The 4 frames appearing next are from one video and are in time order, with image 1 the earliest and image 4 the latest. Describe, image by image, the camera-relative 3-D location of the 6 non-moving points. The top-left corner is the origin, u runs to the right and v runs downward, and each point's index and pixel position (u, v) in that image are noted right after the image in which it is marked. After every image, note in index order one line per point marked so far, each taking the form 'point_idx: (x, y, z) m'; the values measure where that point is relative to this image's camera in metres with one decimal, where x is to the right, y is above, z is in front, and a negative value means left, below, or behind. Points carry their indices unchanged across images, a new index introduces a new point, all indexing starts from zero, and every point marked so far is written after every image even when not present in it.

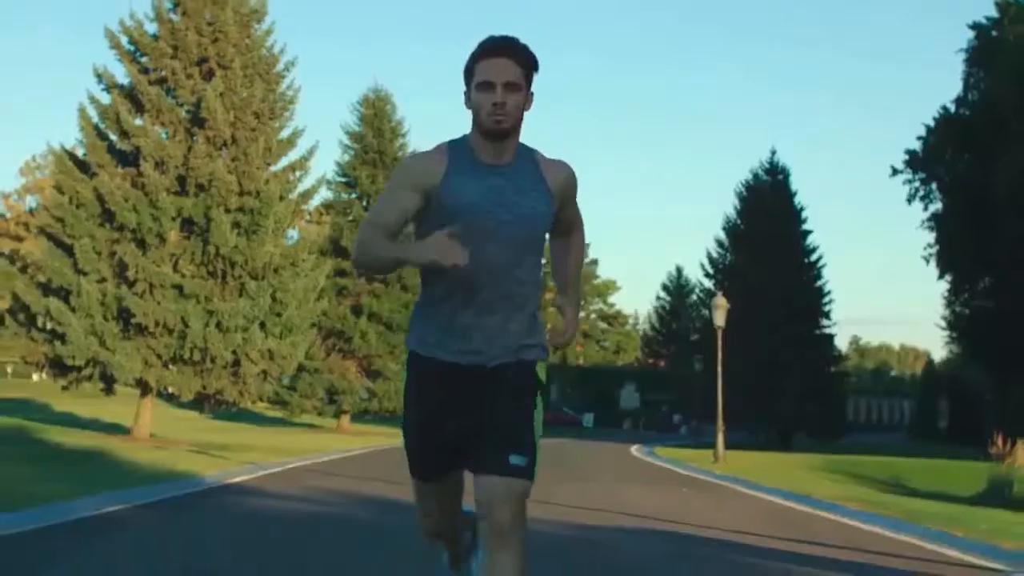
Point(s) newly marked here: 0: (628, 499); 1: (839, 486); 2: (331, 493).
0: (+1.3, -2.4, +17.7) m
1: (+4.1, -2.5, +19.2) m
2: (-1.8, -2.1, +15.6) m
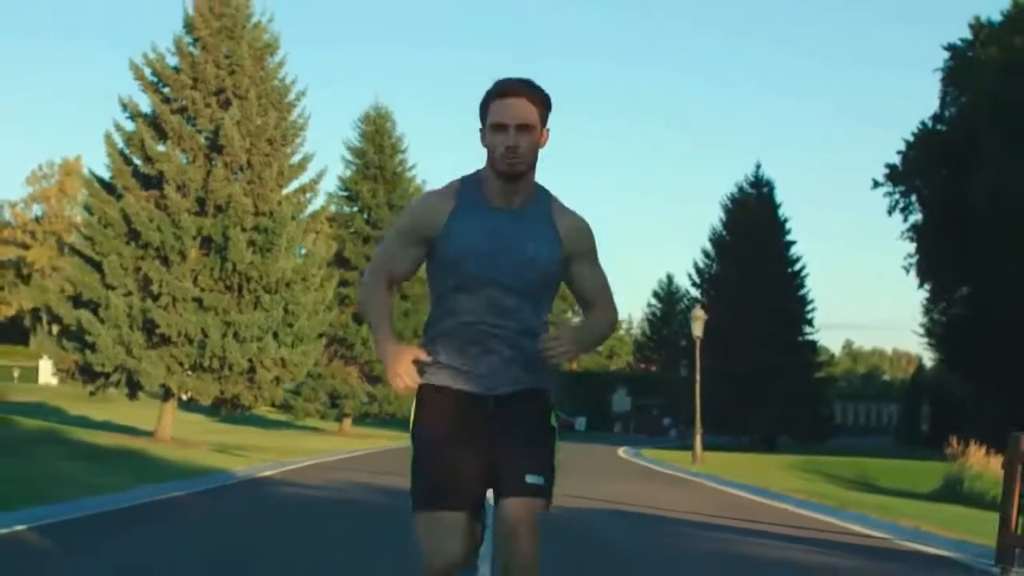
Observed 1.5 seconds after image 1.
0: (+1.3, -2.6, +19.1) m
1: (+4.0, -2.7, +20.5) m
2: (-1.8, -2.2, +16.9) m
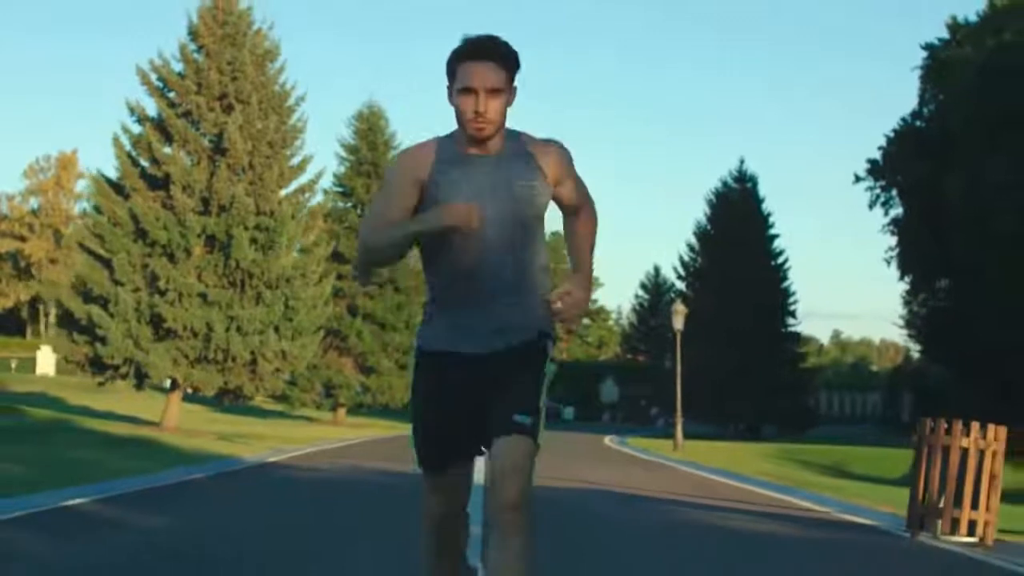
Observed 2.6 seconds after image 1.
0: (+1.1, -2.5, +20.0) m
1: (+3.9, -2.6, +21.5) m
2: (-2.0, -2.2, +17.8) m
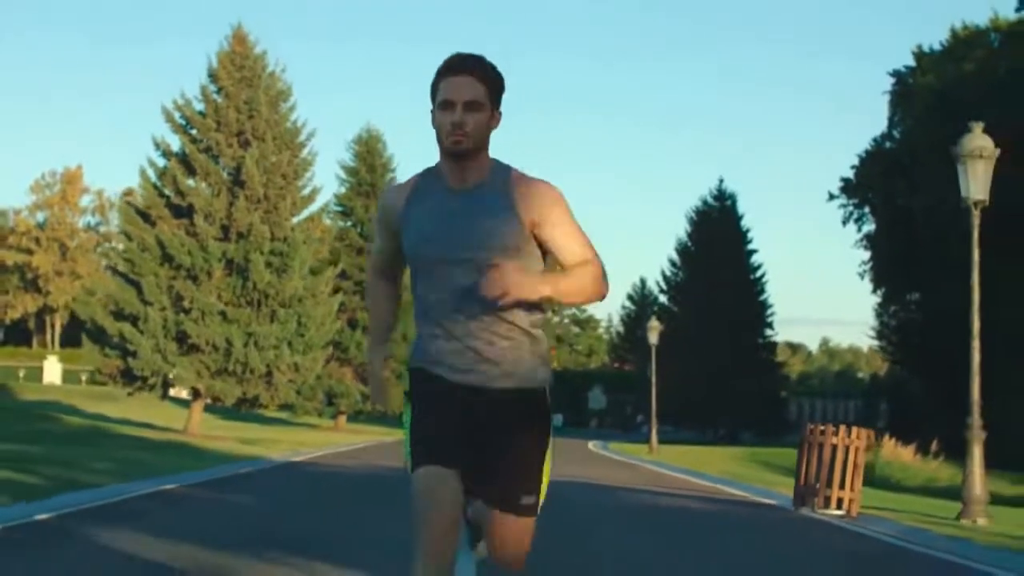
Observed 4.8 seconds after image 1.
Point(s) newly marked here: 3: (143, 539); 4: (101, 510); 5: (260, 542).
0: (+1.0, -2.8, +21.9) m
1: (+3.7, -2.9, +23.4) m
2: (-2.1, -2.4, +19.7) m
3: (-2.8, -2.0, +11.7) m
4: (-3.7, -2.0, +13.3) m
5: (-1.9, -2.0, +11.6) m
